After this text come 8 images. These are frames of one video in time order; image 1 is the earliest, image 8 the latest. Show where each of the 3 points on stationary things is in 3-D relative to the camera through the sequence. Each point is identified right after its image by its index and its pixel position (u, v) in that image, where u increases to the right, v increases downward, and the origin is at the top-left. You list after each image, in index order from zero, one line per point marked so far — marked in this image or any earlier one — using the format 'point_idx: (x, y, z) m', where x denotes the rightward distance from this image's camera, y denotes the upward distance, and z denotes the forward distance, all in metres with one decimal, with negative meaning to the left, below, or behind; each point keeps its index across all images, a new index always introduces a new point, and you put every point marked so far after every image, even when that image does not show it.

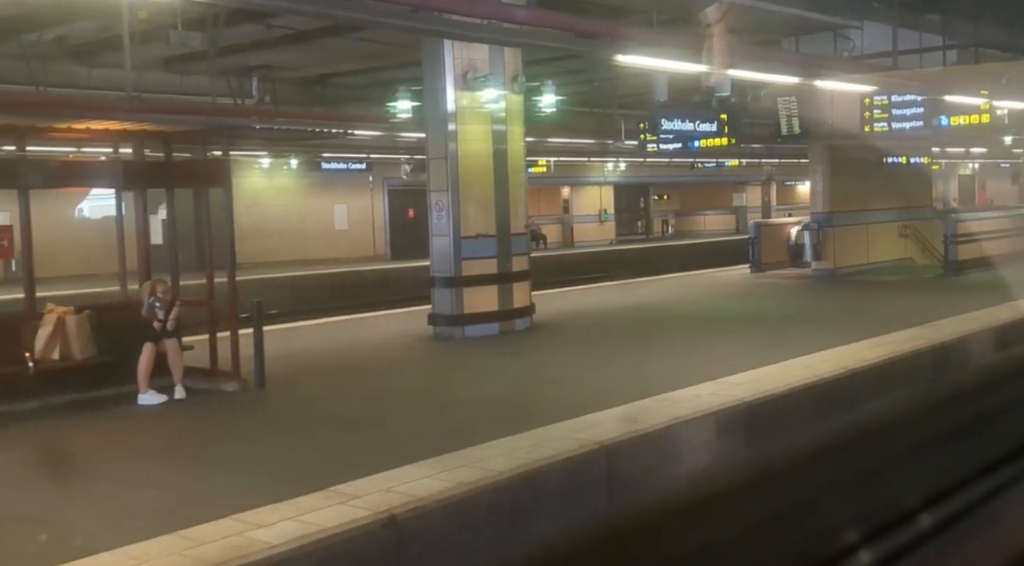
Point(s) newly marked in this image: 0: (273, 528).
0: (-1.3, -1.4, +6.3) m
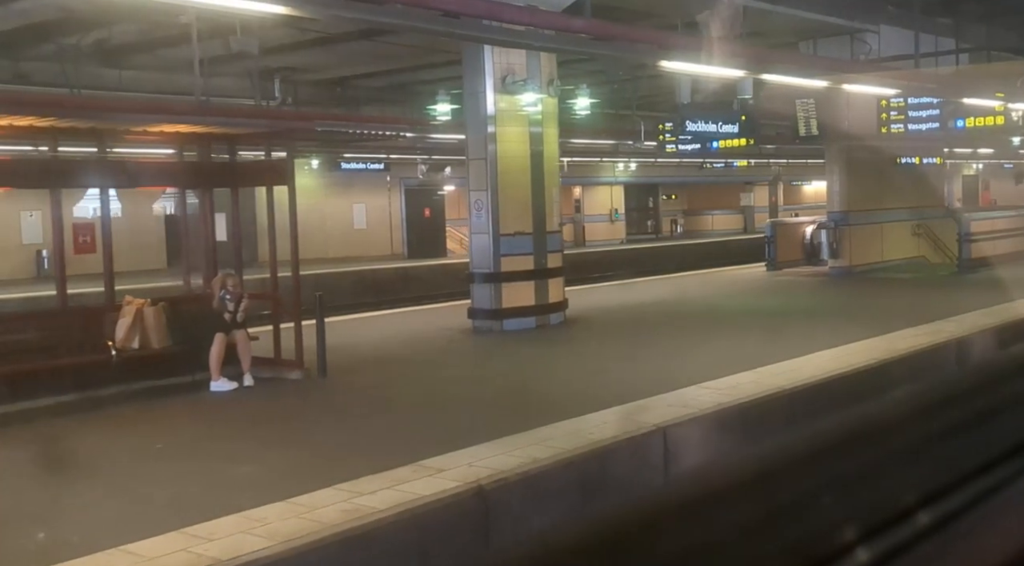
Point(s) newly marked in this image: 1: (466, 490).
0: (-0.8, -1.3, +6.9) m
1: (-0.2, -1.3, +7.1) m
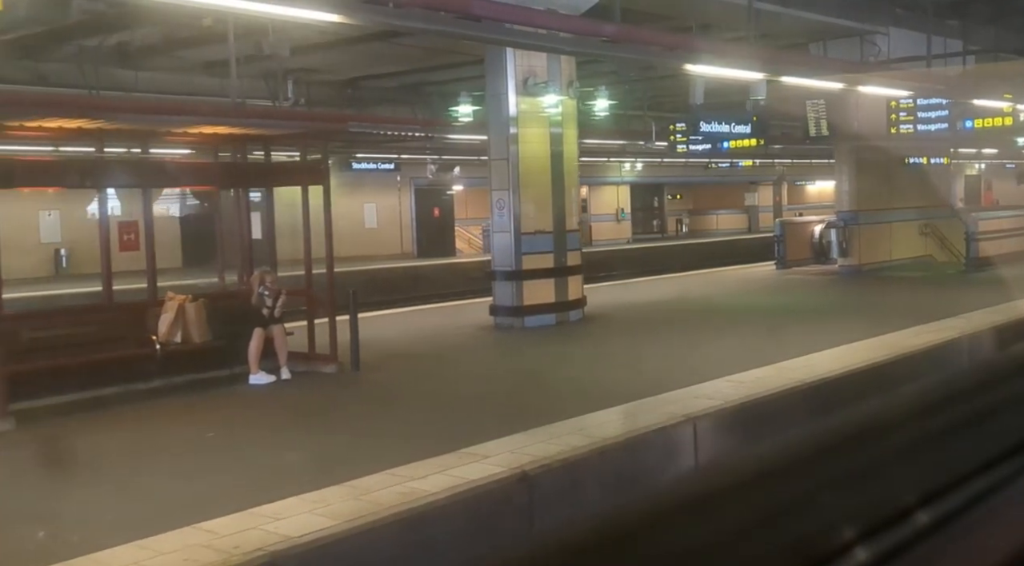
0: (-0.5, -1.3, +7.3) m
1: (0.0, -1.3, +7.4) m
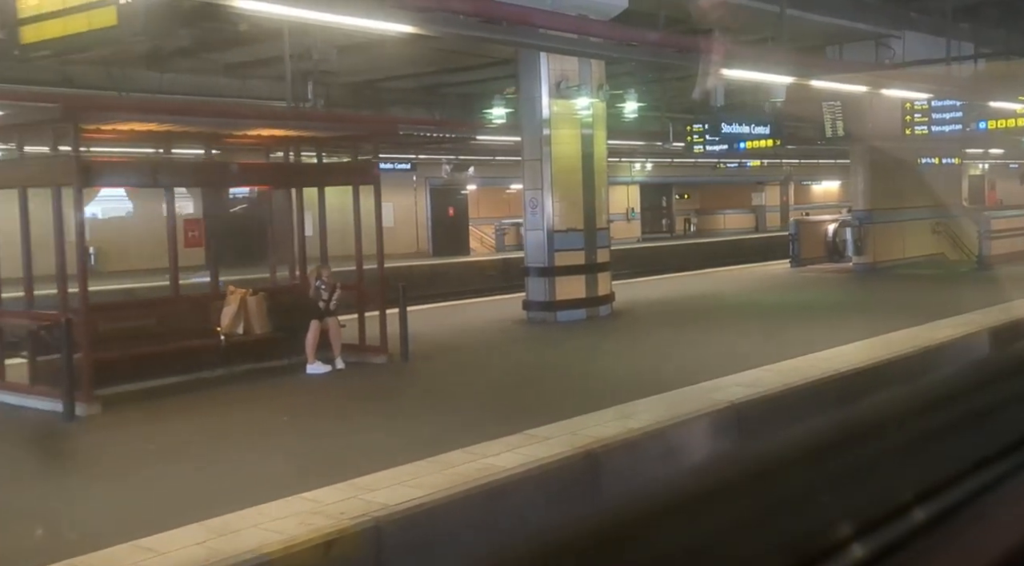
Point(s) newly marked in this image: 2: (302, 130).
0: (-0.1, -1.2, +7.8) m
1: (+0.5, -1.2, +8.0) m
2: (-2.2, +1.6, +11.9) m
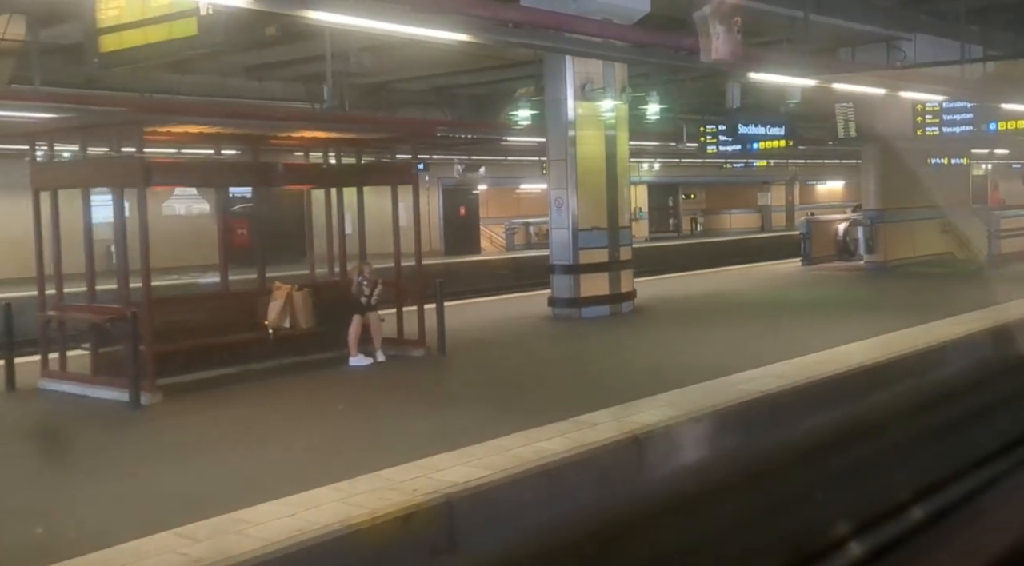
0: (+0.3, -1.2, +8.3) m
1: (+0.9, -1.2, +8.4) m
2: (-1.9, +1.7, +12.4) m
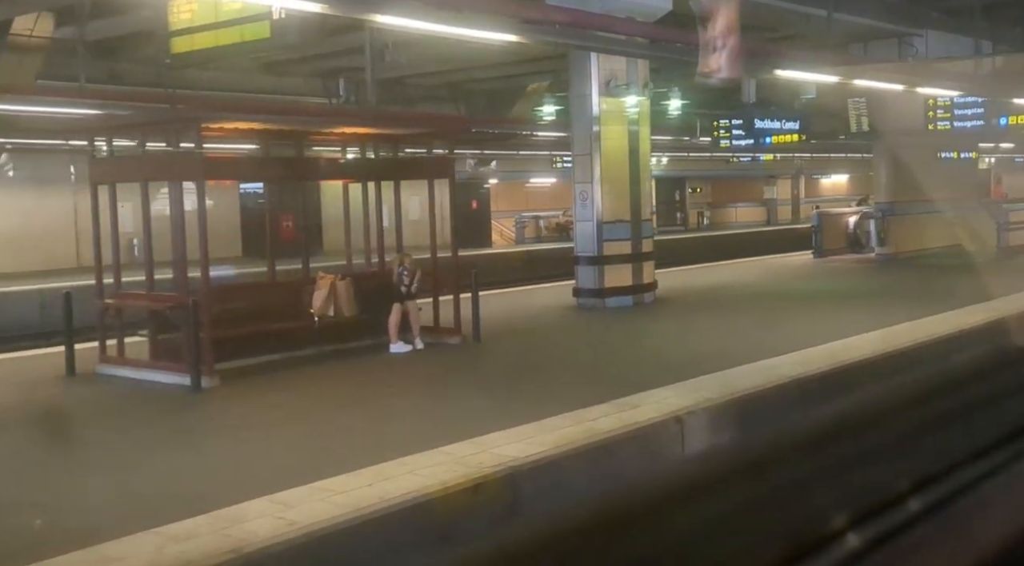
0: (+0.7, -1.1, +8.8) m
1: (+1.2, -1.1, +8.9) m
2: (-1.5, +1.8, +12.9) m
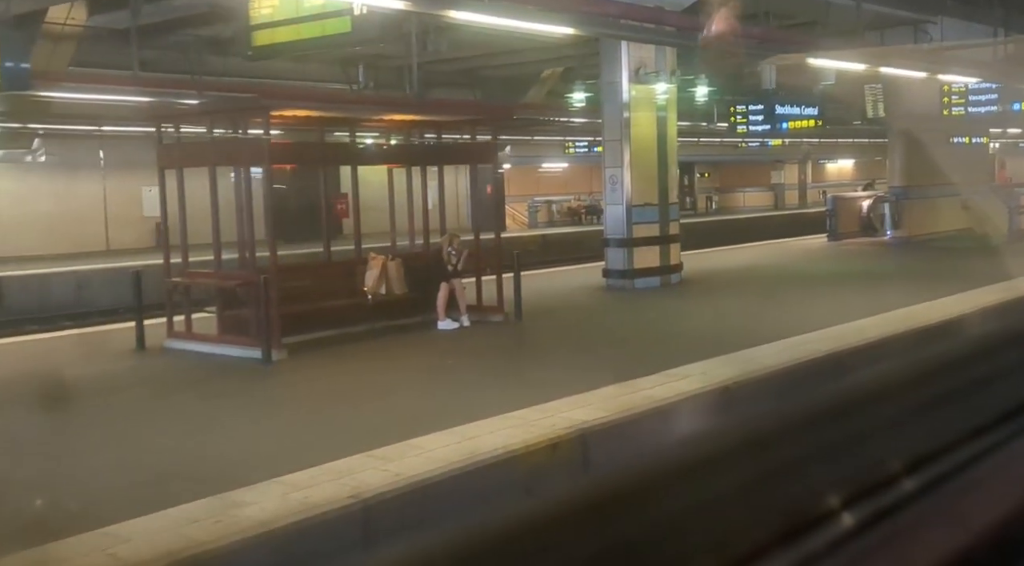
0: (+1.2, -0.9, +9.4) m
1: (+1.7, -0.9, +9.5) m
2: (-1.0, +2.0, +13.4) m
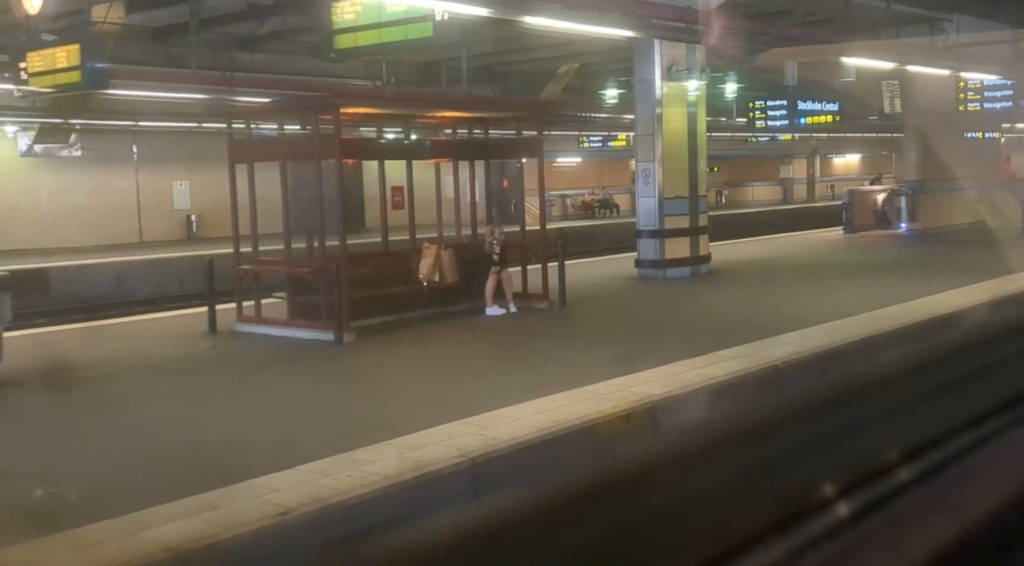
0: (+1.7, -0.8, +10.1) m
1: (+2.3, -0.8, +10.2) m
2: (-0.4, +2.2, +14.1) m
